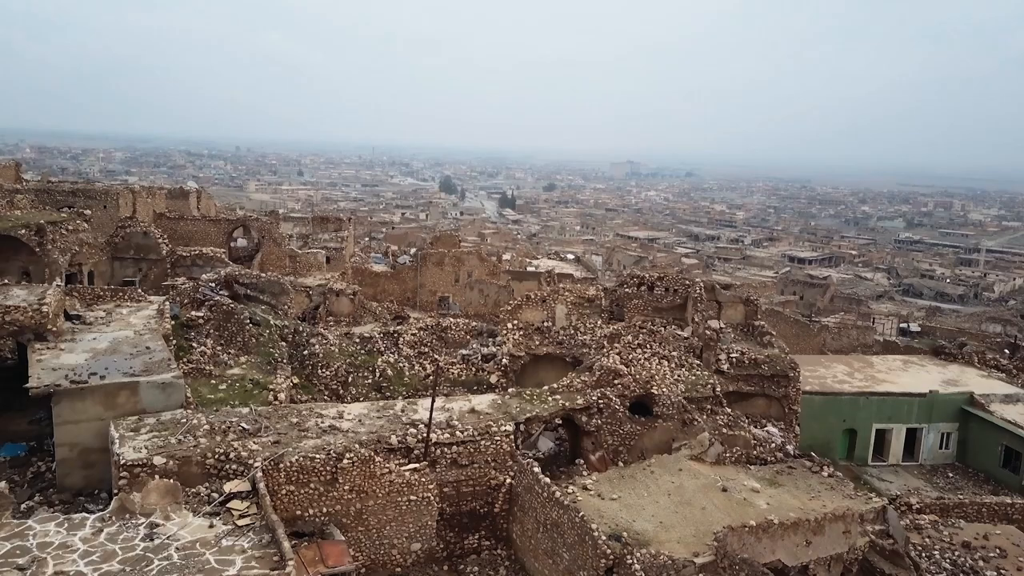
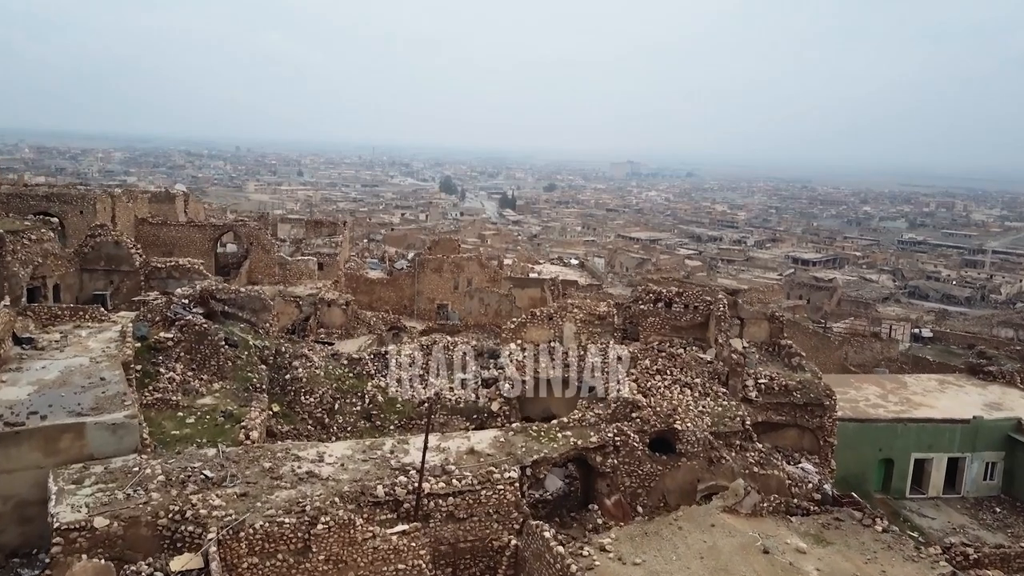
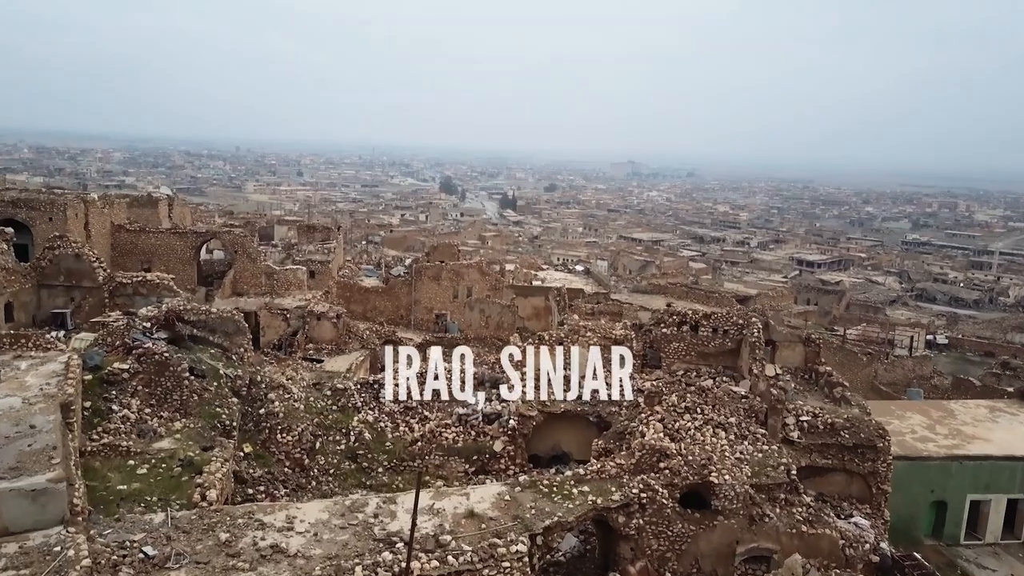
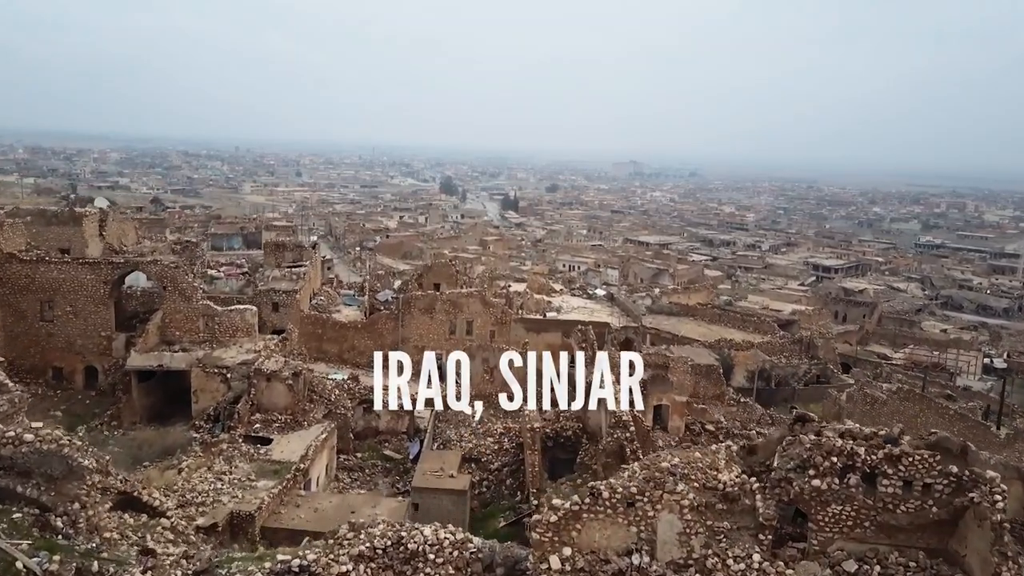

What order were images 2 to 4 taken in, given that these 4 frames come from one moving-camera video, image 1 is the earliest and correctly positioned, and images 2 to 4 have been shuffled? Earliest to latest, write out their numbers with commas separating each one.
2, 3, 4
